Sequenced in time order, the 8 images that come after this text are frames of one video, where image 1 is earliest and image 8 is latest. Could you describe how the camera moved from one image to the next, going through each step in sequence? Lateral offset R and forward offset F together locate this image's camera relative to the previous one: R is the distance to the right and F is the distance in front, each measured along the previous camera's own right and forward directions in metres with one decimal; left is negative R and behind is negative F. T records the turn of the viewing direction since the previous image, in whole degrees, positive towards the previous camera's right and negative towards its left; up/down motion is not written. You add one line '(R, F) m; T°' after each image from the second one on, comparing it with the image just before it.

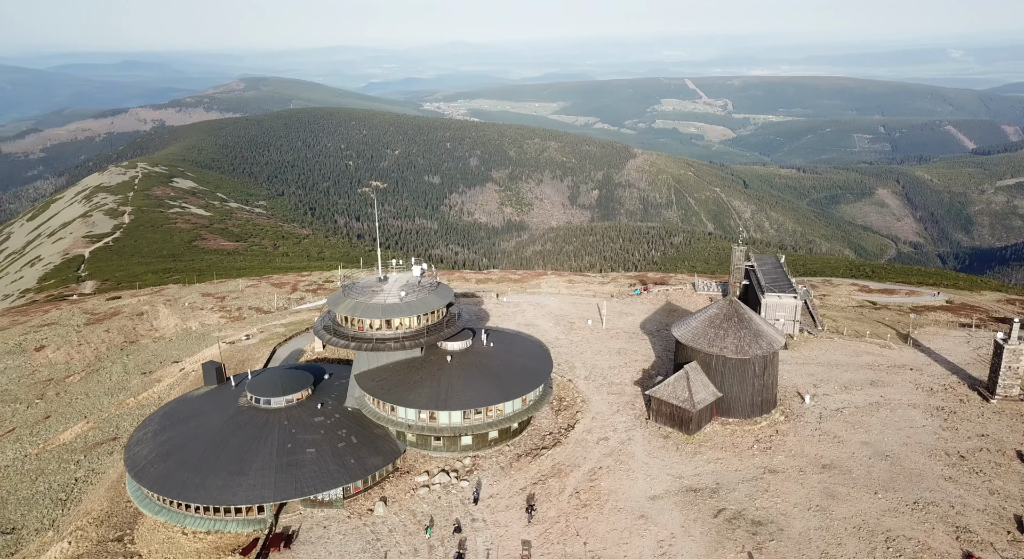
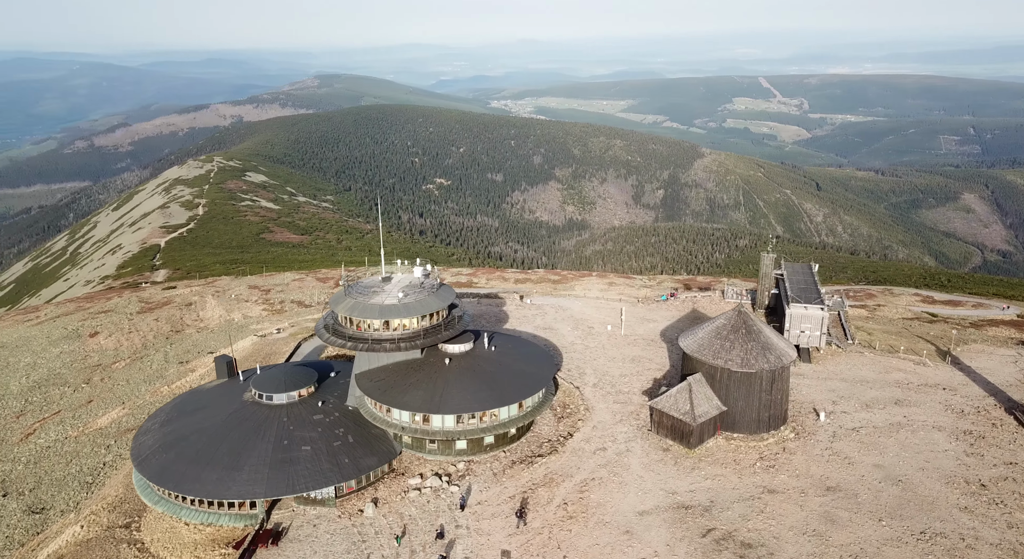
(+2.1, +0.5) m; -4°
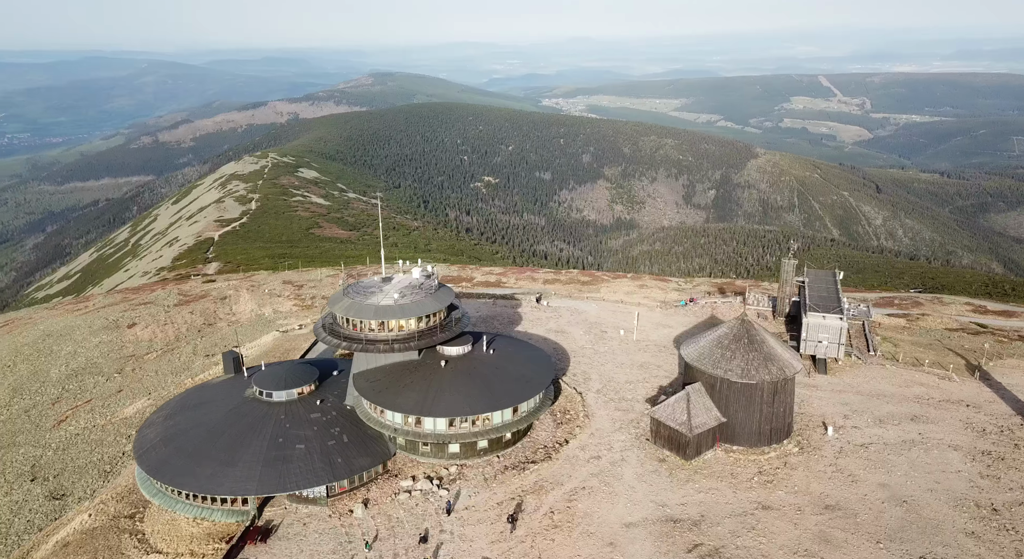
(+1.7, +0.4) m; -3°
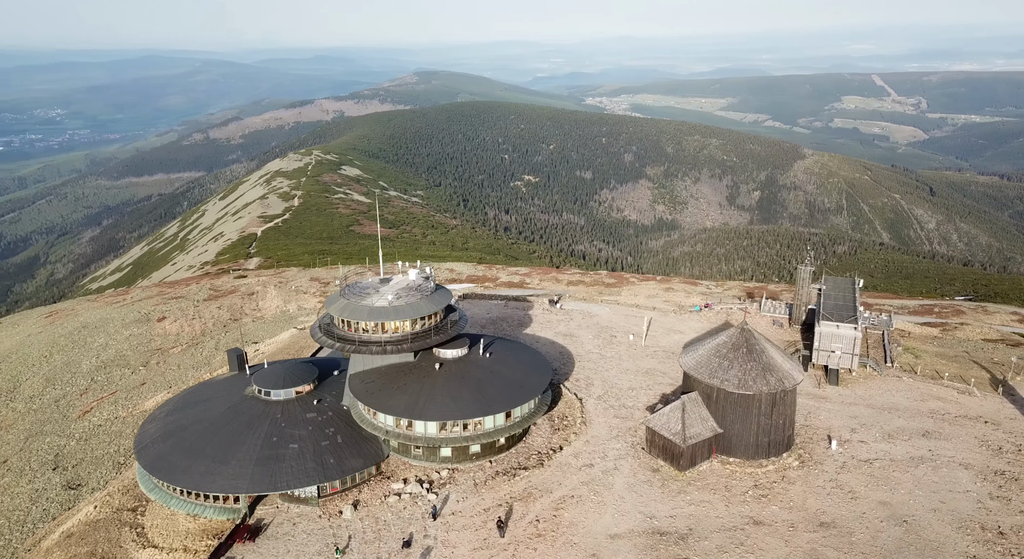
(+1.6, +0.3) m; -2°
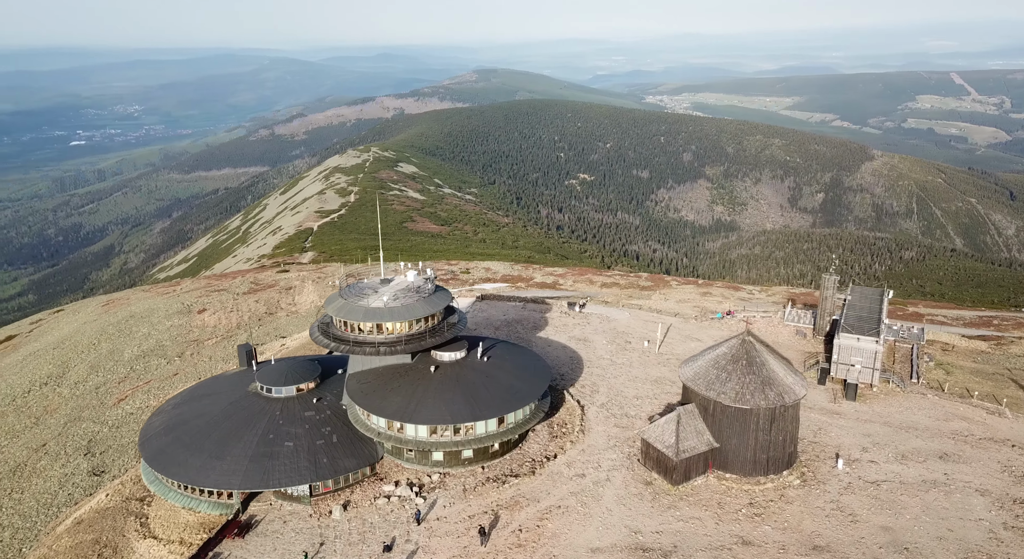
(+2.0, +0.4) m; -3°
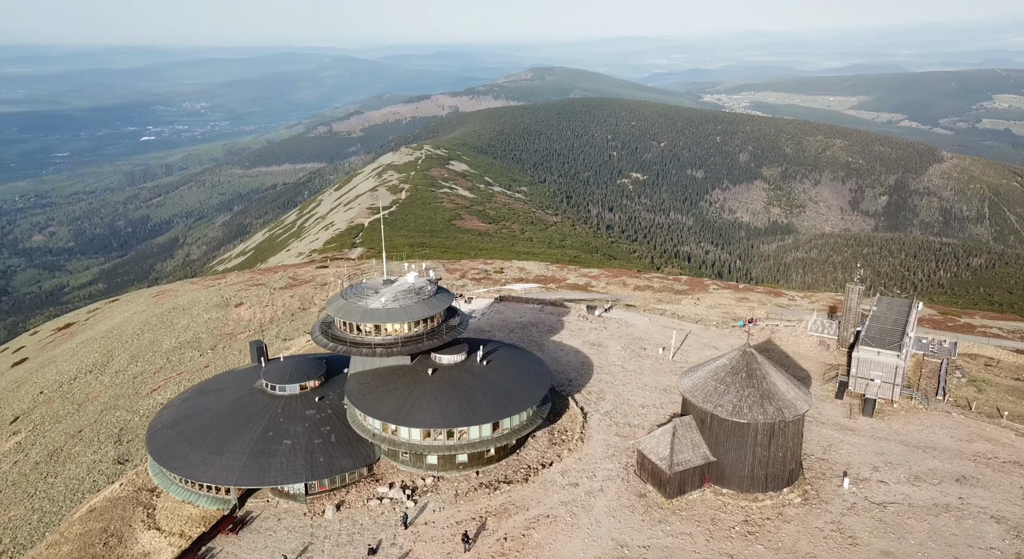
(+1.8, +0.3) m; -3°
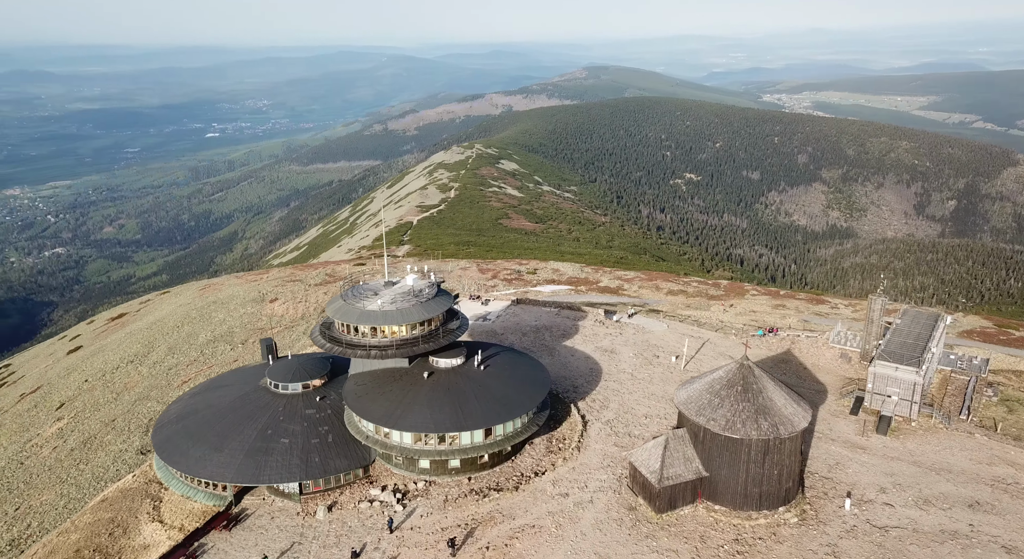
(+1.9, +0.2) m; -3°
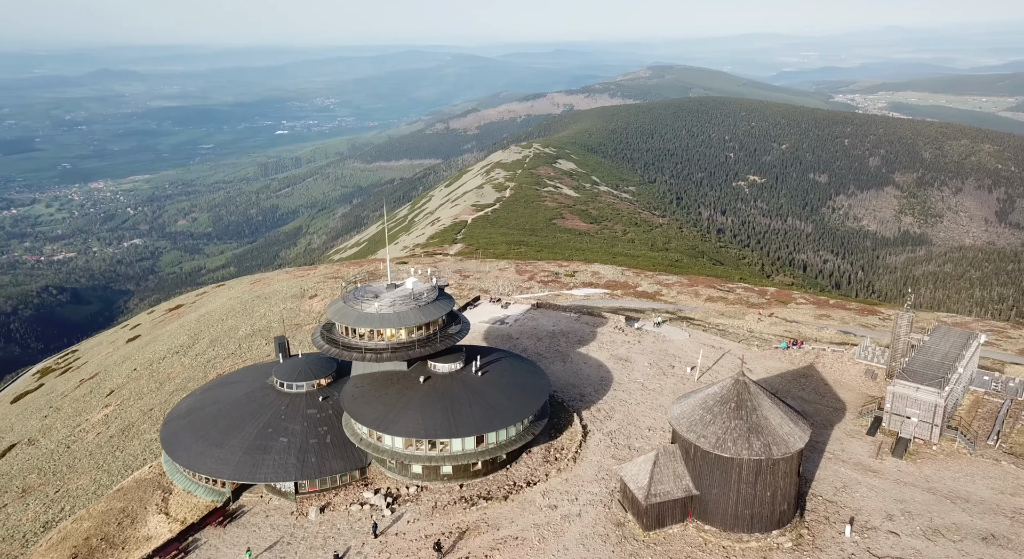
(+2.1, +0.2) m; -4°
